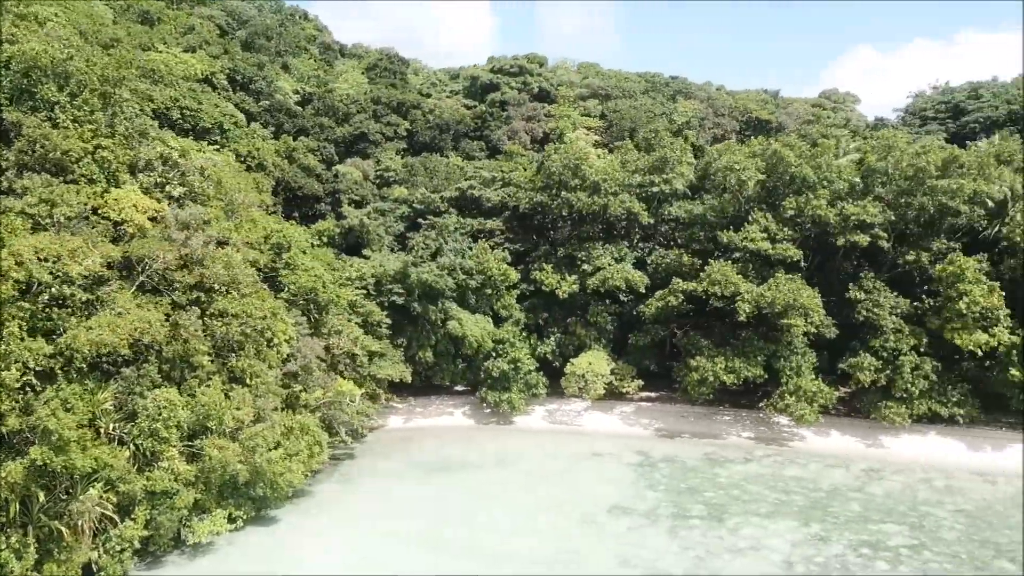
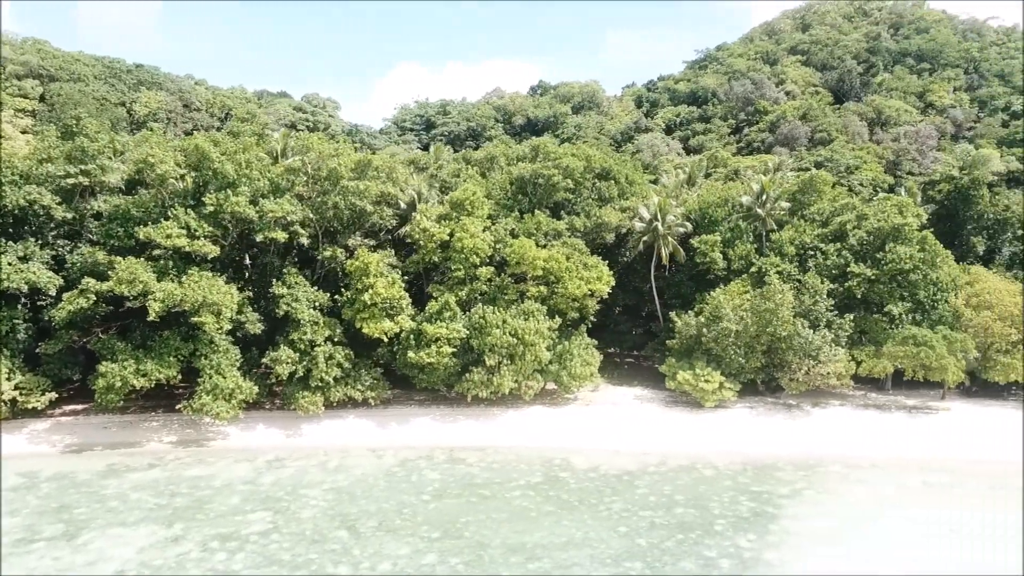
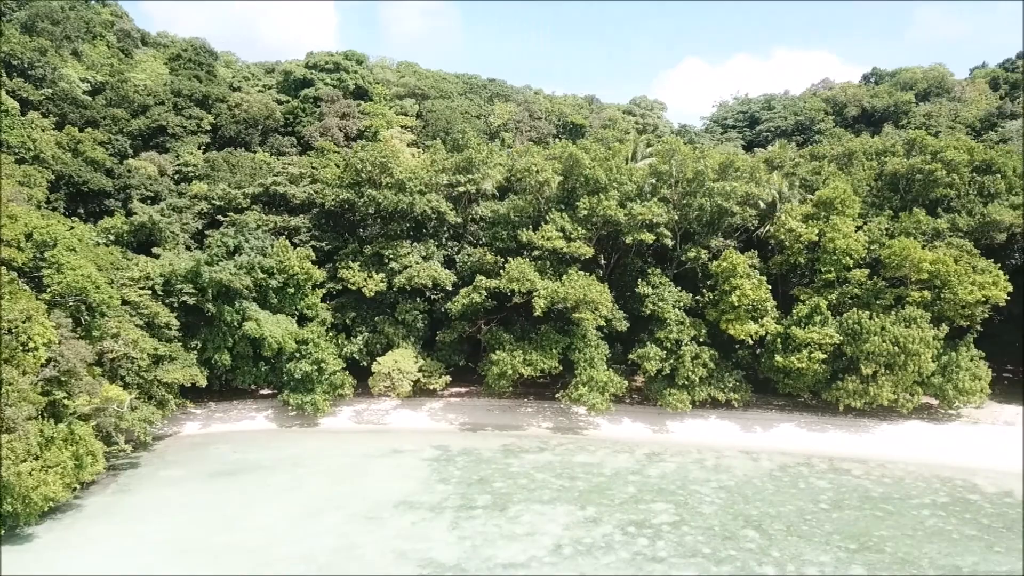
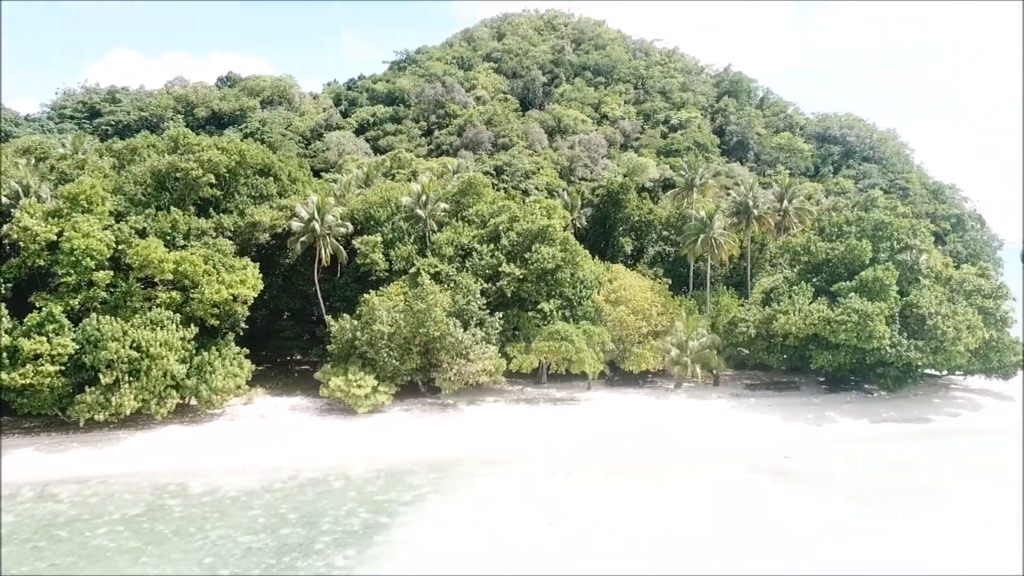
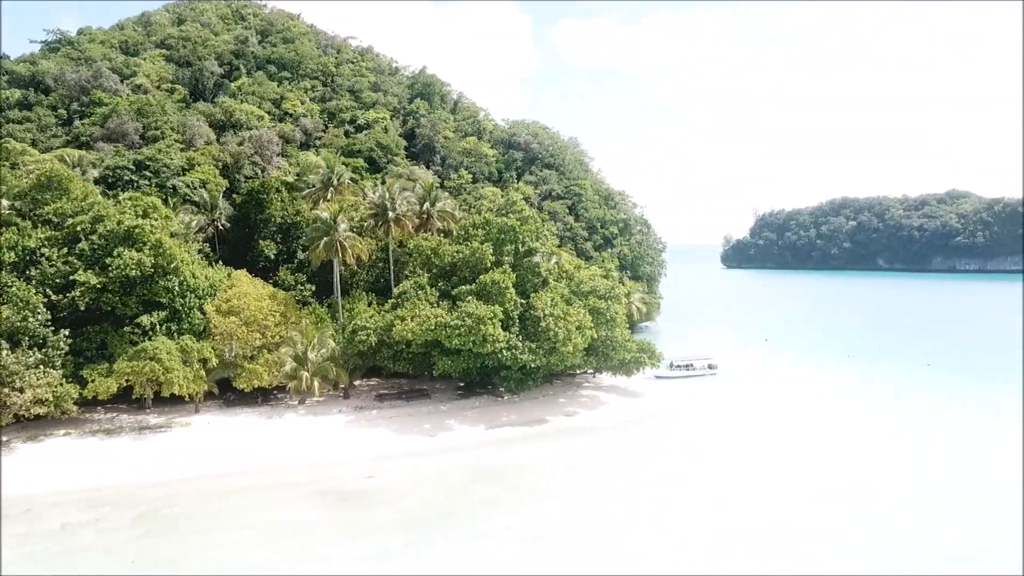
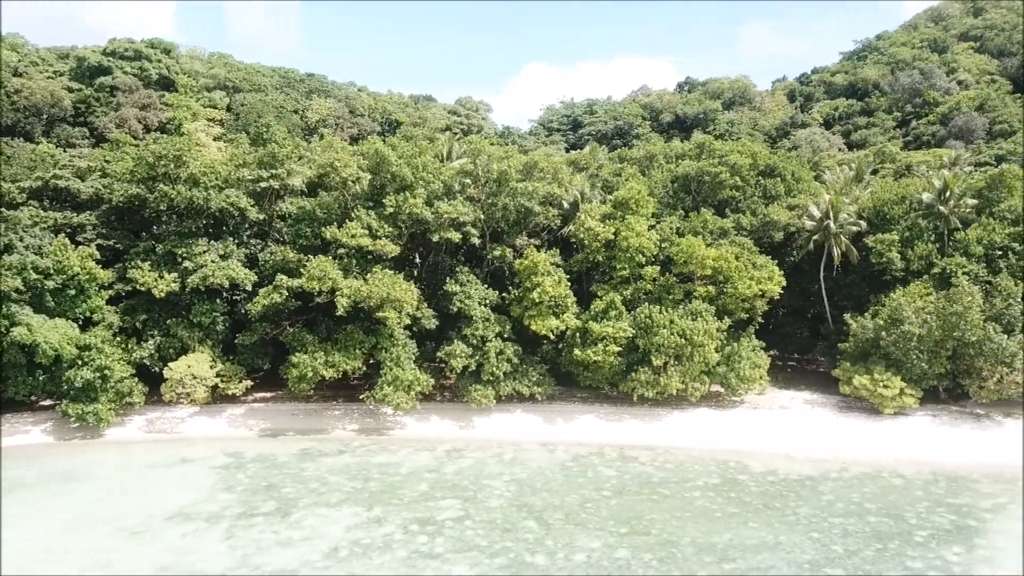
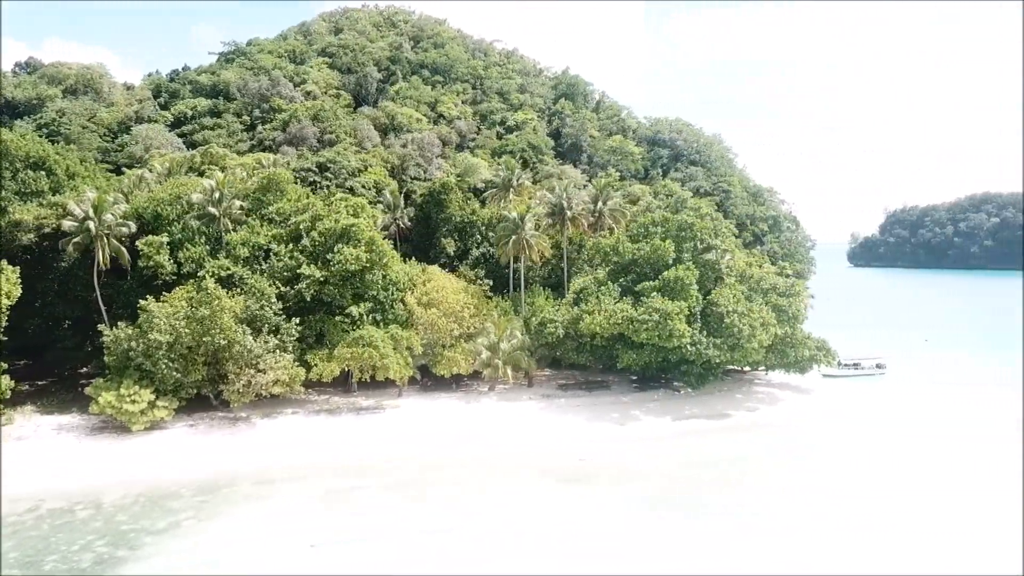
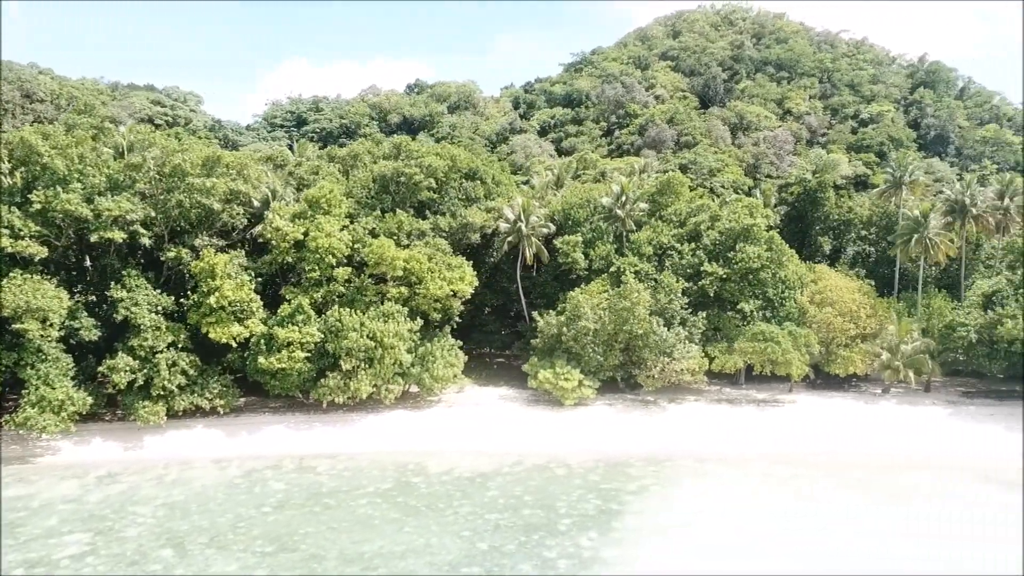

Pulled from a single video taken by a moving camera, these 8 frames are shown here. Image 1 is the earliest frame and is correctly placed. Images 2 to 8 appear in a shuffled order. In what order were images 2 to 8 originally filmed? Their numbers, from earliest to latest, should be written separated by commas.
3, 6, 2, 8, 4, 7, 5
